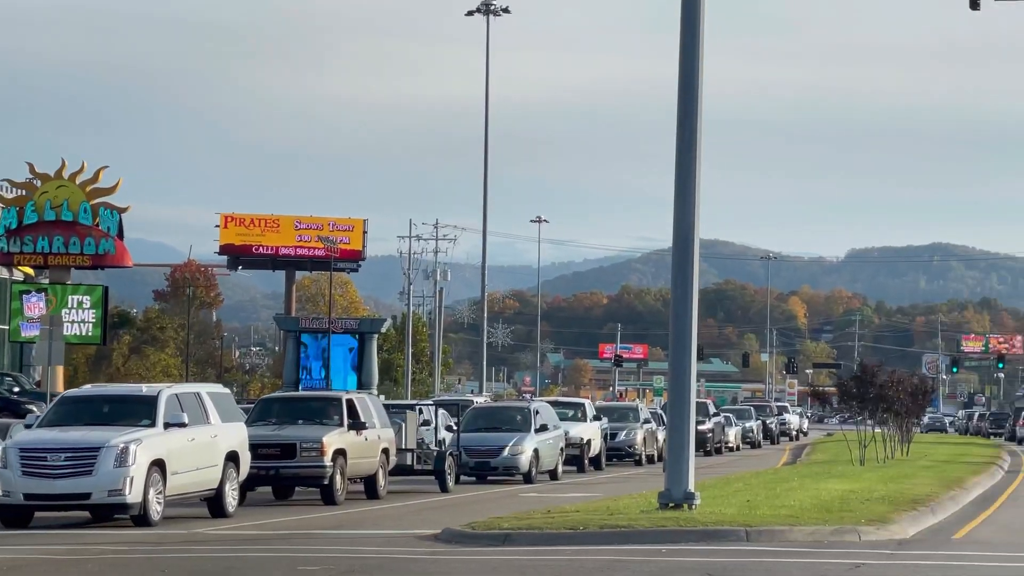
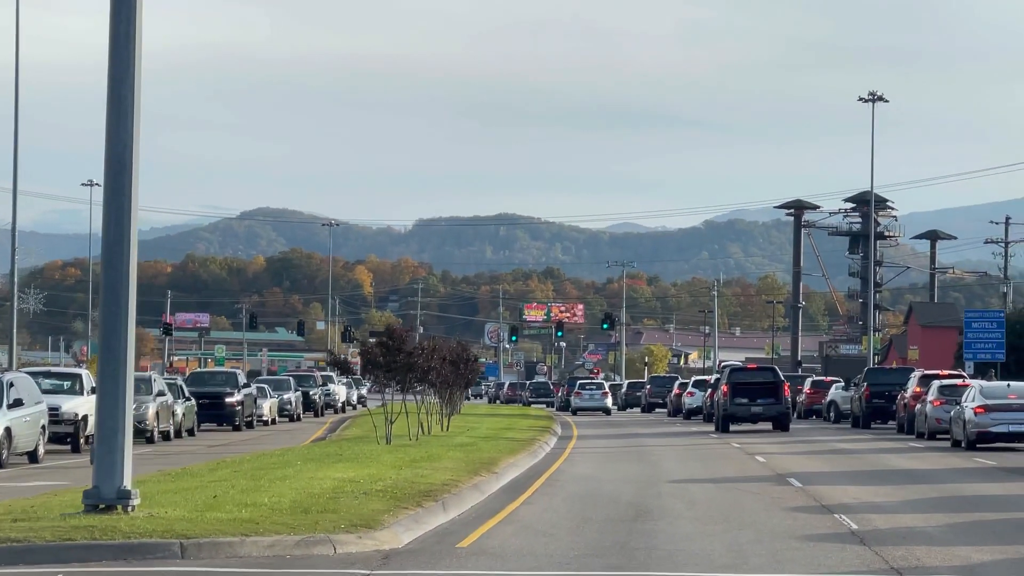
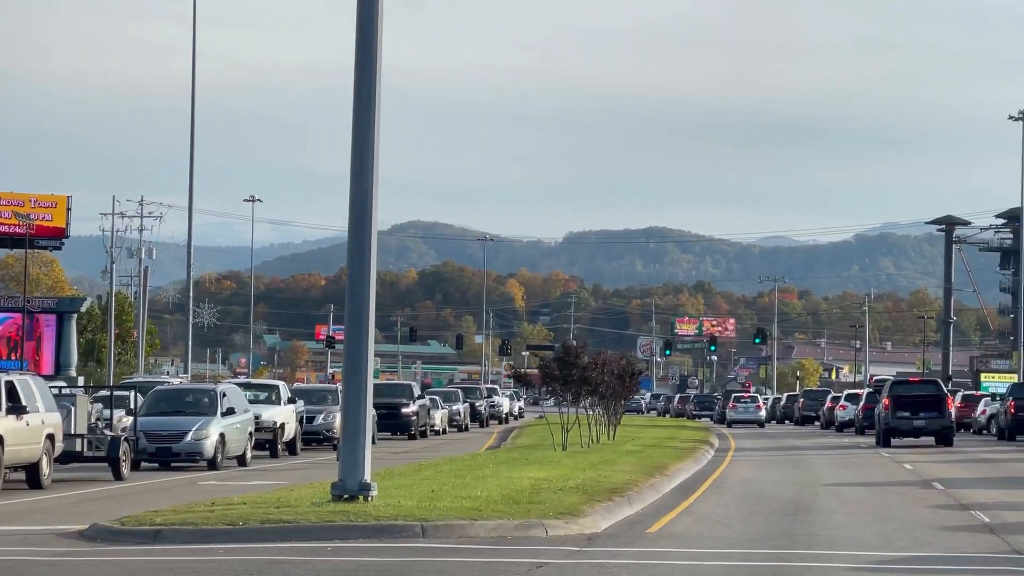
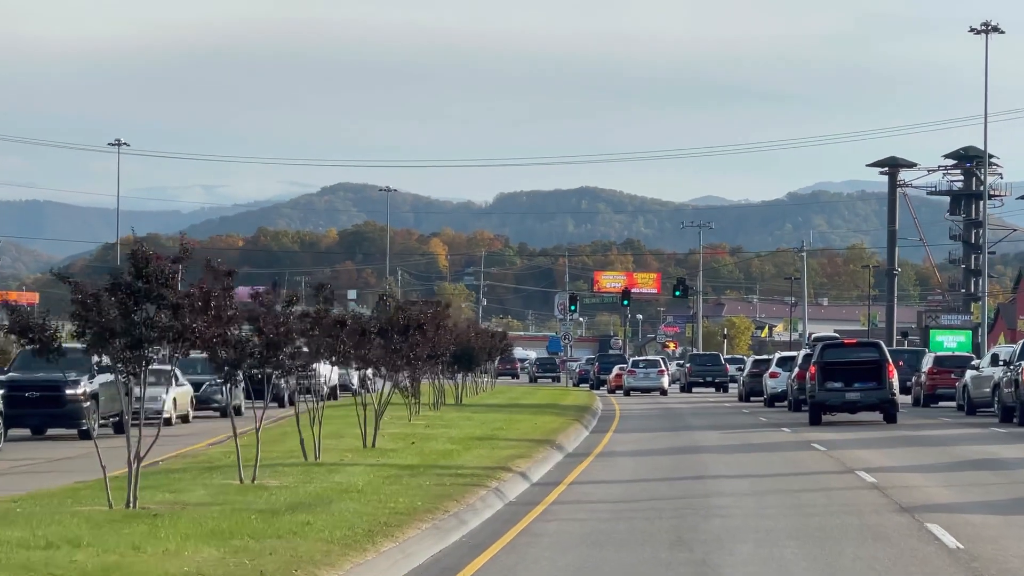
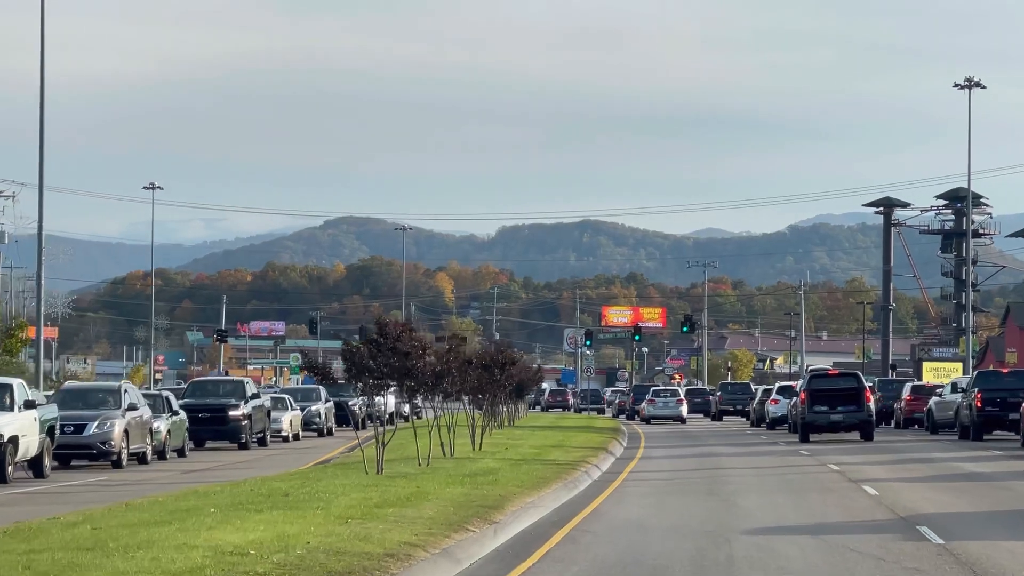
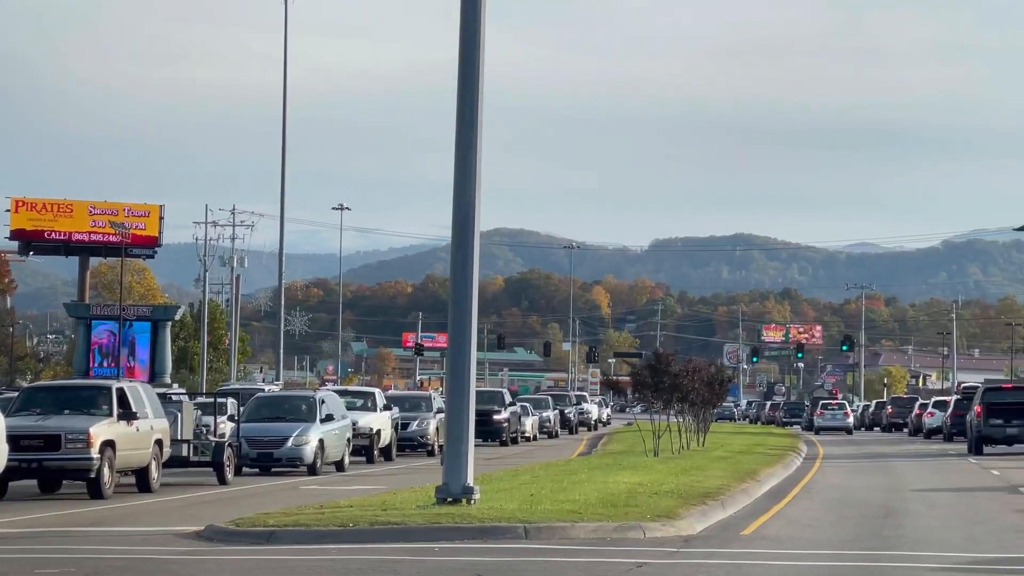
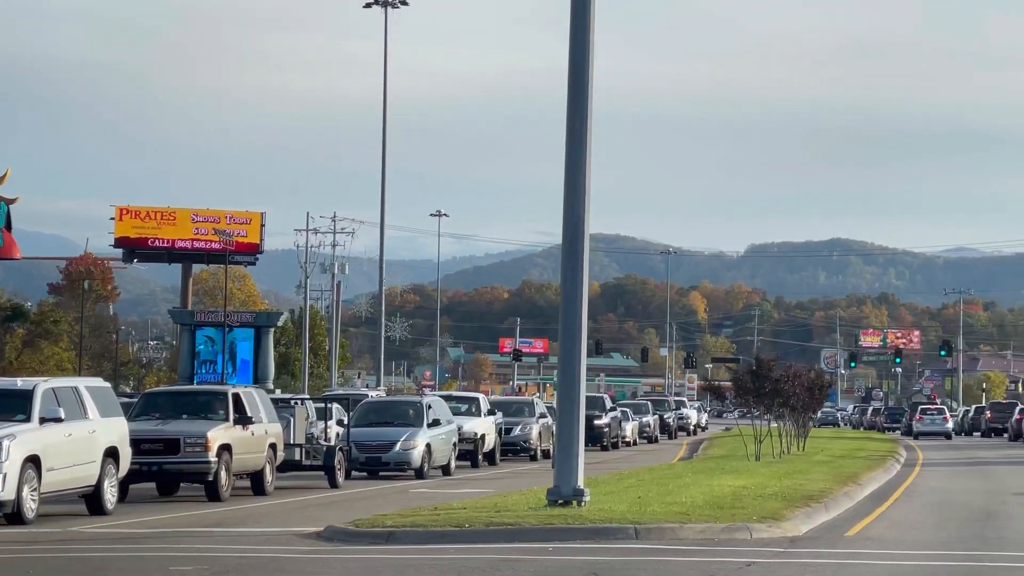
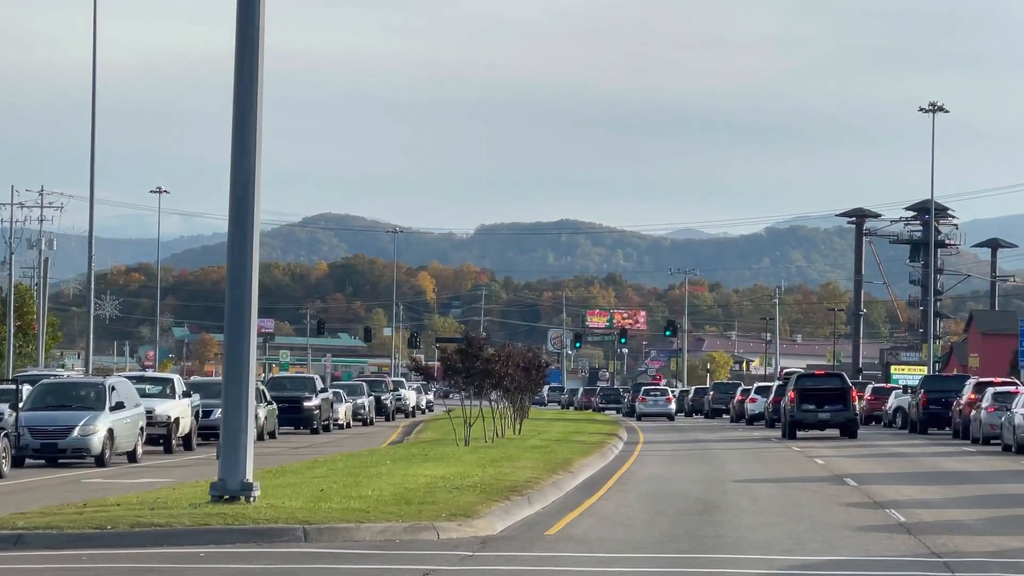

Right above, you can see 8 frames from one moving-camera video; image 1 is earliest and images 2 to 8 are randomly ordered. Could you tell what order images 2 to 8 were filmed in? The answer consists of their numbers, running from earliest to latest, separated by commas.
7, 6, 3, 8, 2, 5, 4
